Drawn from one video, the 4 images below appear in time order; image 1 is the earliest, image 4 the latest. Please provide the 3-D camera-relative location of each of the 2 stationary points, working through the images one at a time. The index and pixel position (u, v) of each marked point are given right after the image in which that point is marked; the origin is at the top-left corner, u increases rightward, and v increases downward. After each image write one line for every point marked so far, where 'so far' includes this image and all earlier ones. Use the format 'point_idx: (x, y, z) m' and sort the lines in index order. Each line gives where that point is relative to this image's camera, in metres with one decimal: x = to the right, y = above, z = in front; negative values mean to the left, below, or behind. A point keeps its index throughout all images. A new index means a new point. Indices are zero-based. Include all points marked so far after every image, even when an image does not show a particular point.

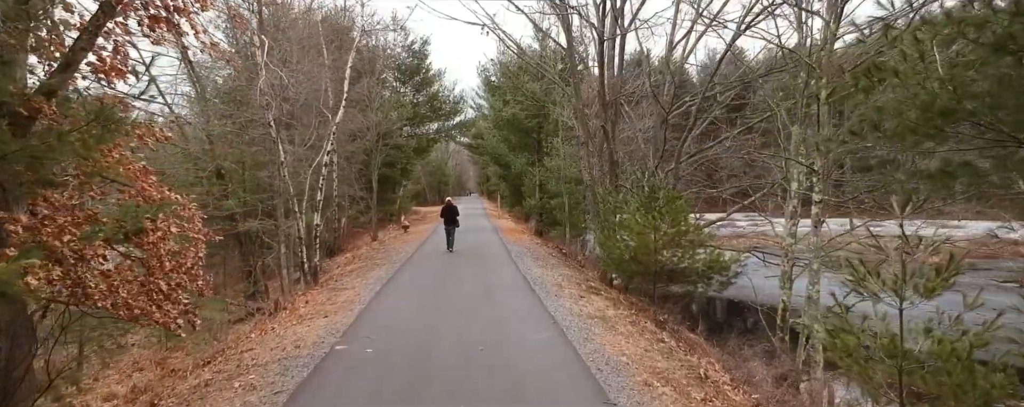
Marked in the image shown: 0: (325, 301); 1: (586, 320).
0: (-3.5, -1.8, +9.9) m
1: (+1.1, -1.8, +7.9) m
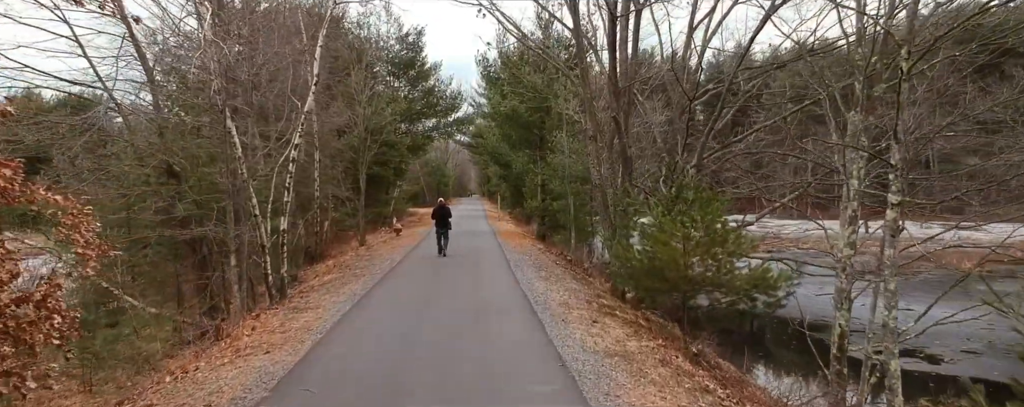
0: (-3.6, -1.9, +8.0) m
1: (+1.0, -1.8, +6.0) m
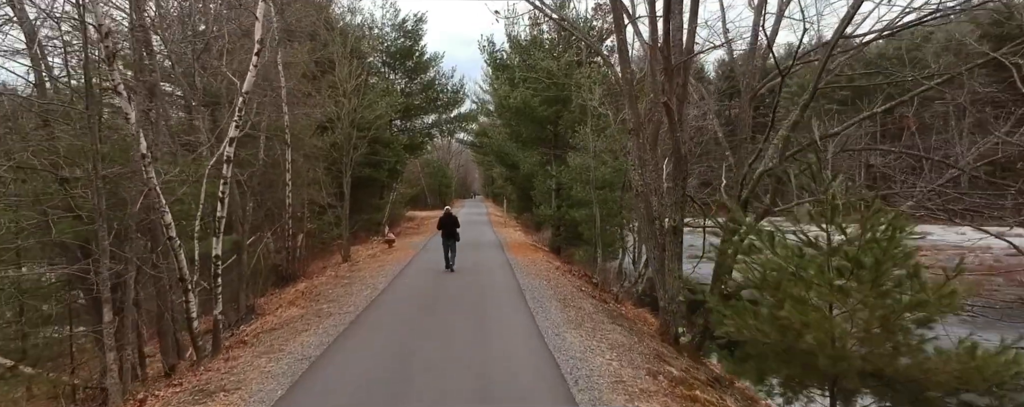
0: (-3.3, -2.1, +4.7) m
1: (+1.3, -2.1, +2.7) m
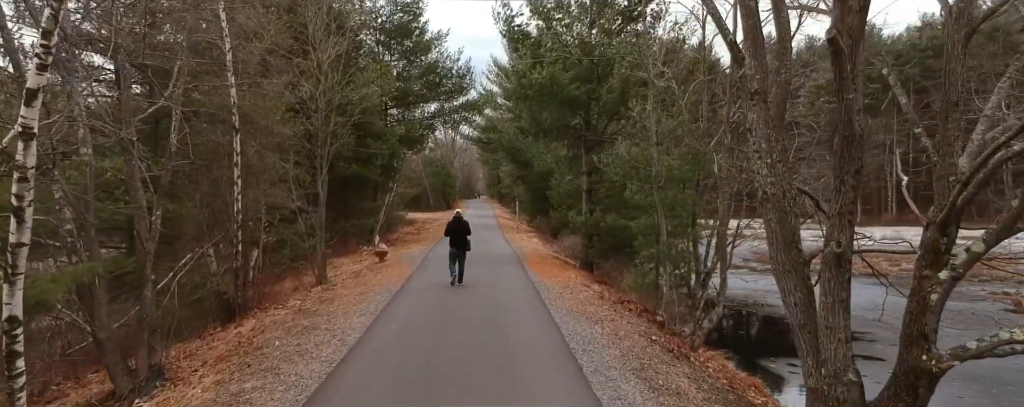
0: (-2.7, -2.3, +0.5) m
1: (+1.9, -2.2, -1.5) m
